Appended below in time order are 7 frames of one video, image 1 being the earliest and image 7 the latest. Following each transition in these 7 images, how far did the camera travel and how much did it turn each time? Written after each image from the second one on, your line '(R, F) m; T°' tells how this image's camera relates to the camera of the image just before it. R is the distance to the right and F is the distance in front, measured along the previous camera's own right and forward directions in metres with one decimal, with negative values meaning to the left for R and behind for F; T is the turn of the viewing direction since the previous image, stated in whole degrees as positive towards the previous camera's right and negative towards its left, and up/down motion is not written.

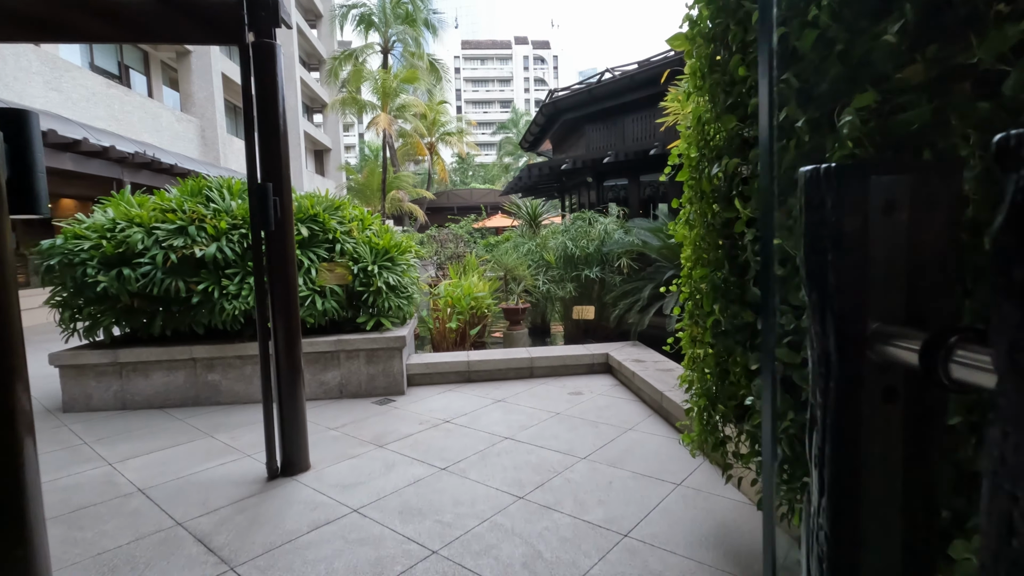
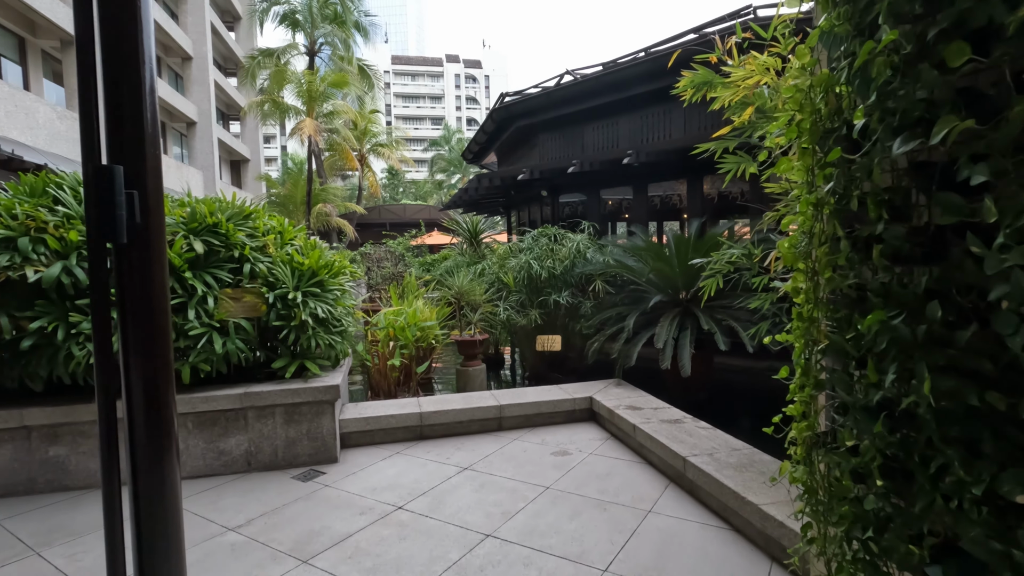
(-0.2, +0.8) m; +7°
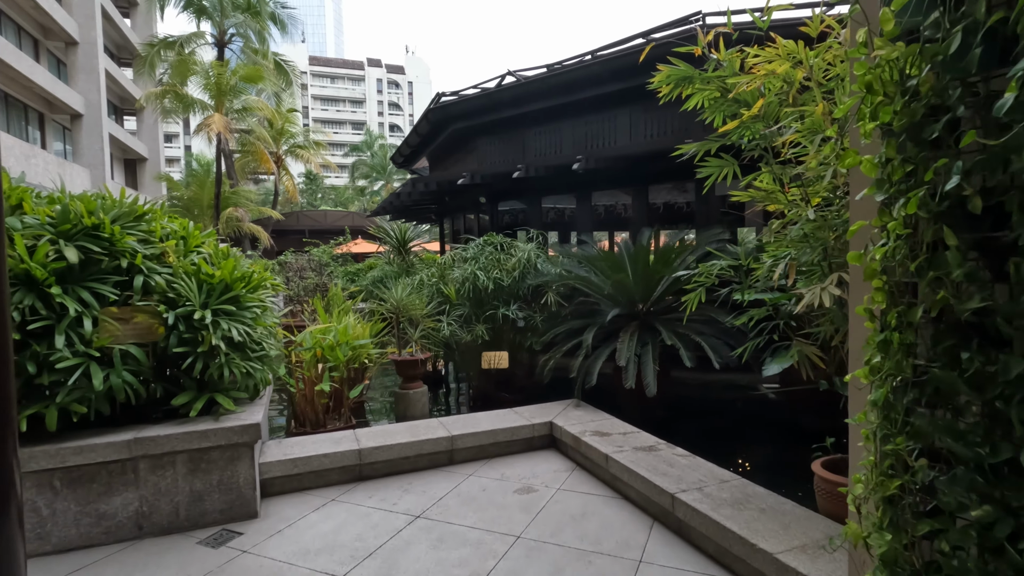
(-0.2, +0.4) m; +8°
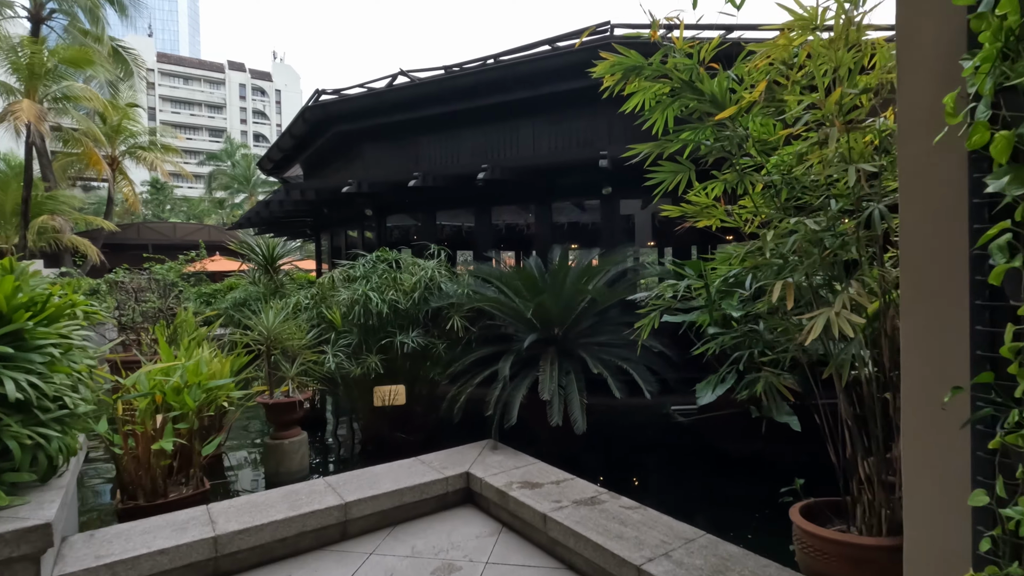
(-0.2, +0.5) m; +13°
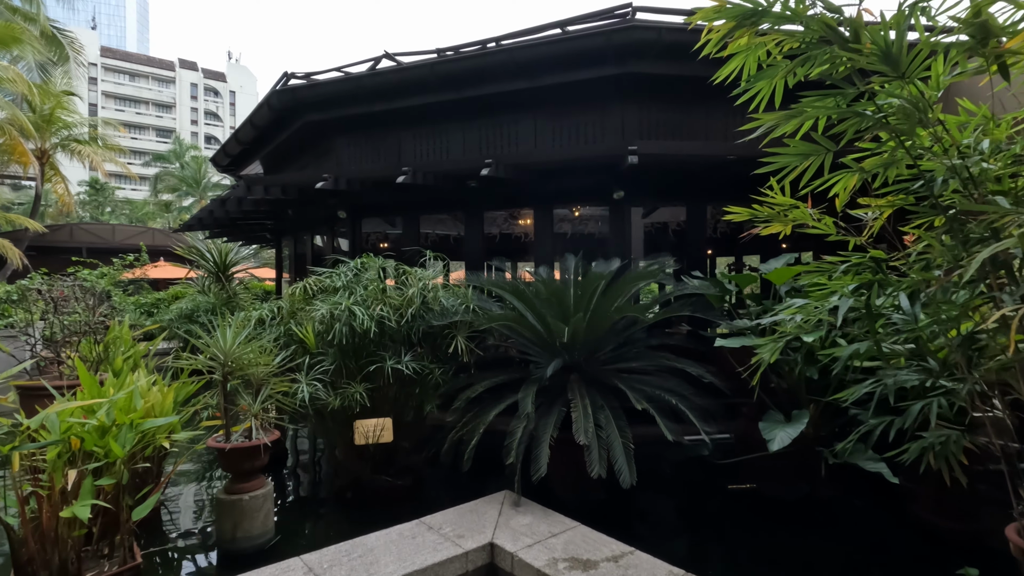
(-0.3, +0.6) m; +4°
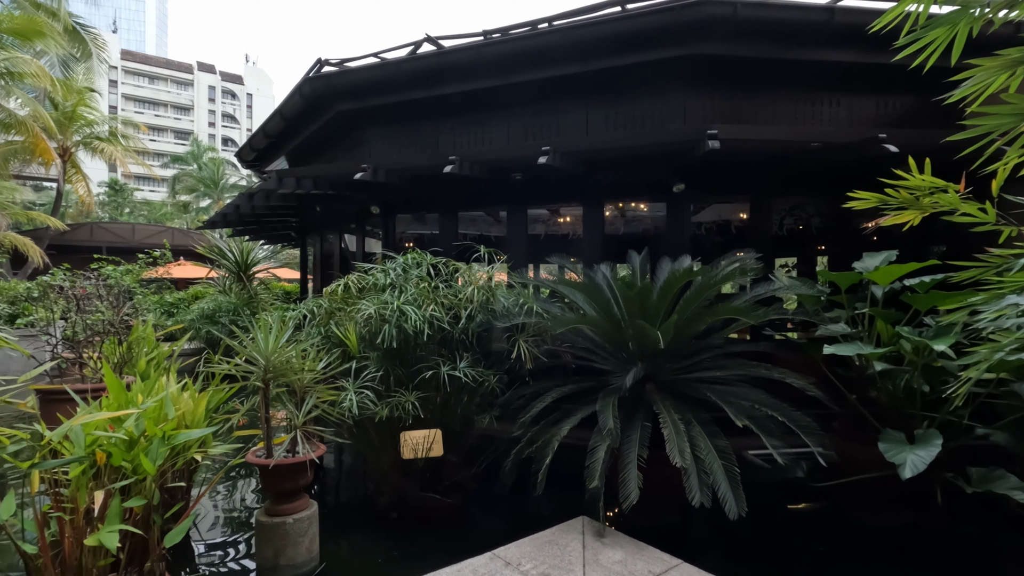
(-0.3, +0.3) m; -1°
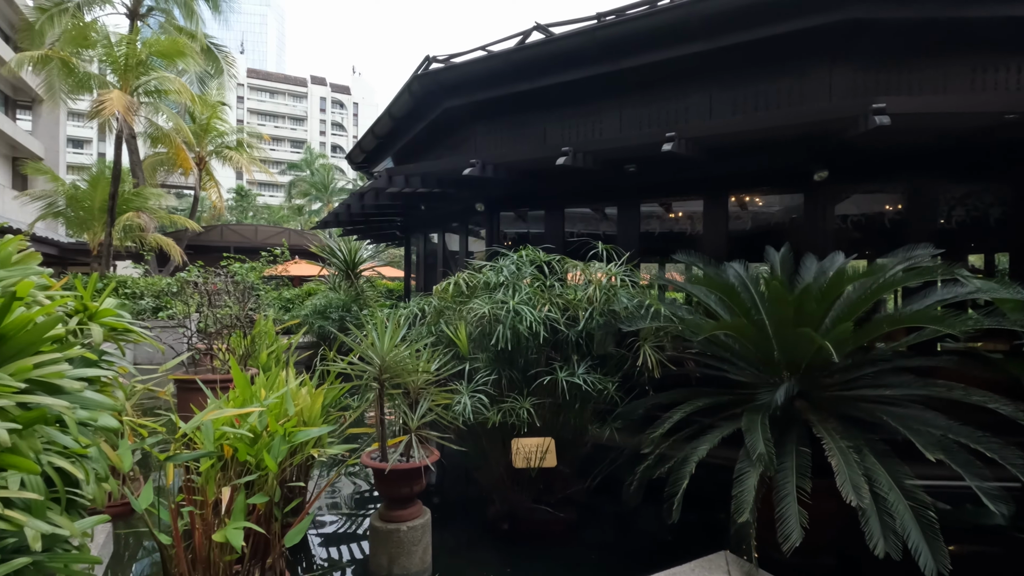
(-0.2, +0.2) m; -10°
